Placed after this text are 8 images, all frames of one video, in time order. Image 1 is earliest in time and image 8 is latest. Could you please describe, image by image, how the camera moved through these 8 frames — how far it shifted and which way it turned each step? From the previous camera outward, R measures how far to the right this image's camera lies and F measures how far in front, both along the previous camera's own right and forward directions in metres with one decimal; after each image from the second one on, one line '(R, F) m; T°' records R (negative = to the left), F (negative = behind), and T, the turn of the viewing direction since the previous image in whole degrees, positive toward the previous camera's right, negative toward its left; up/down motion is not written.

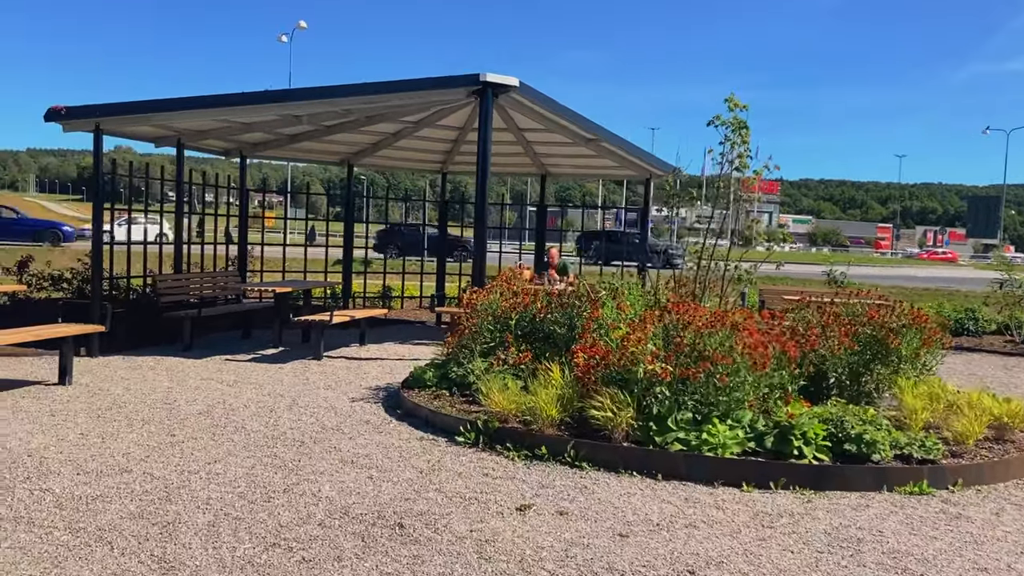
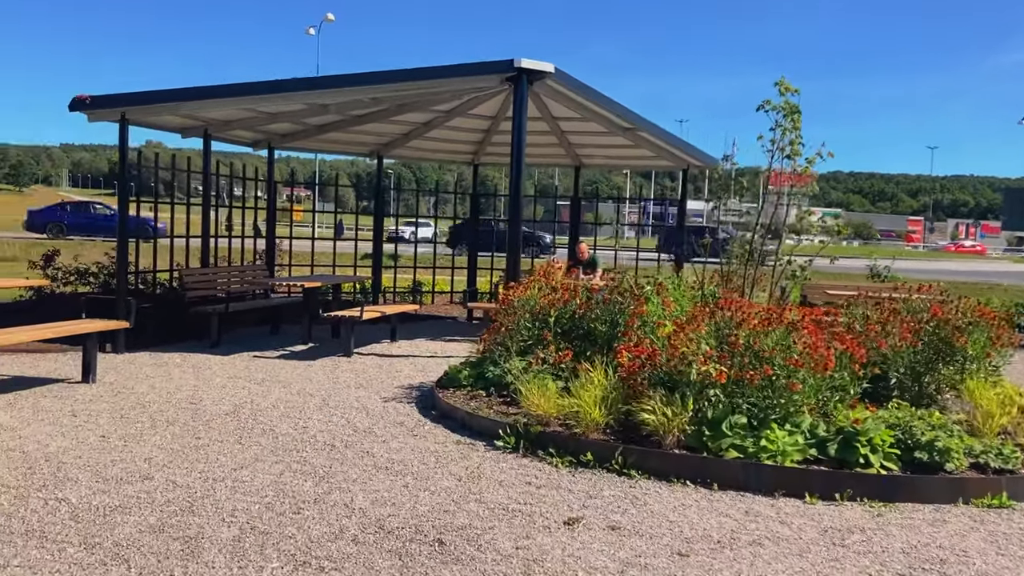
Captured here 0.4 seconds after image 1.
(-0.1, +0.4) m; -2°
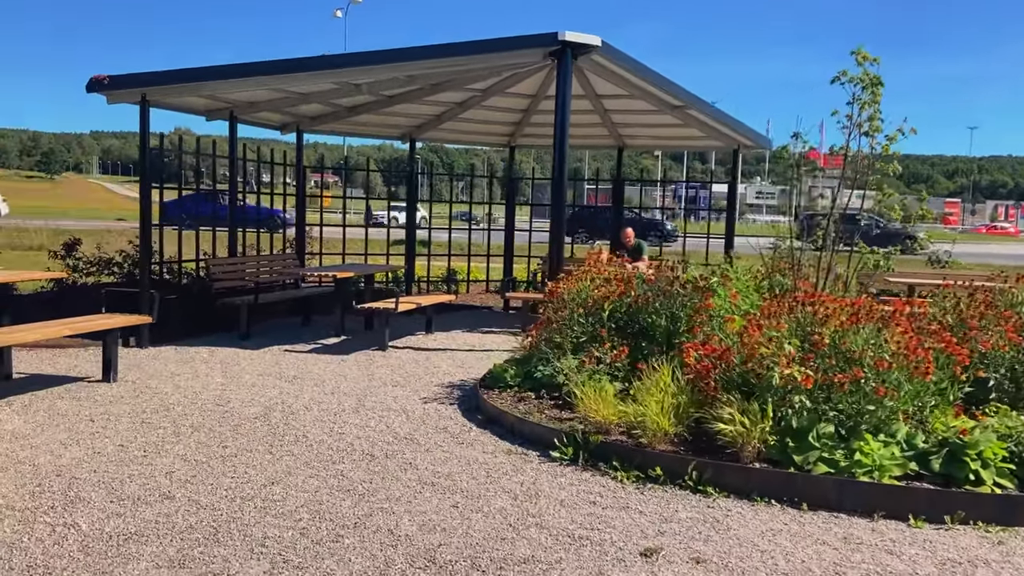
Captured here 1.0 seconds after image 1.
(-0.2, +0.6) m; -2°
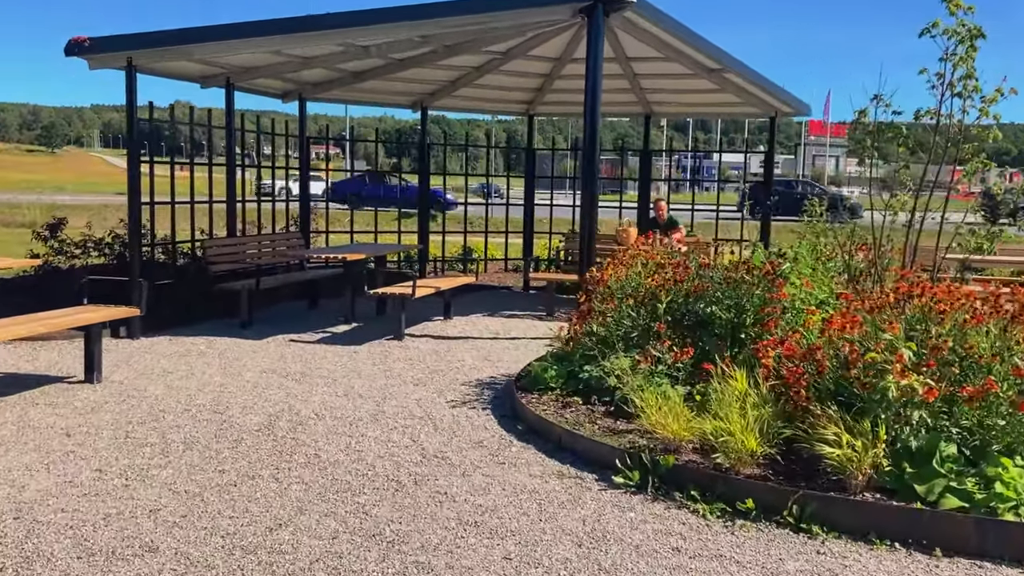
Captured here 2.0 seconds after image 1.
(-0.2, +0.9) m; 0°
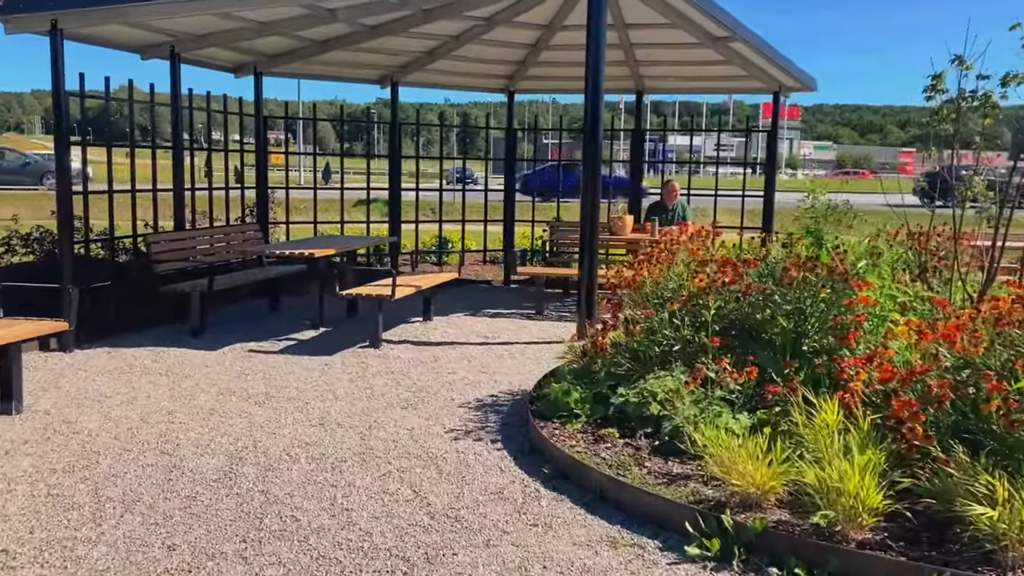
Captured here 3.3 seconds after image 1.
(-0.3, +1.1) m; +3°
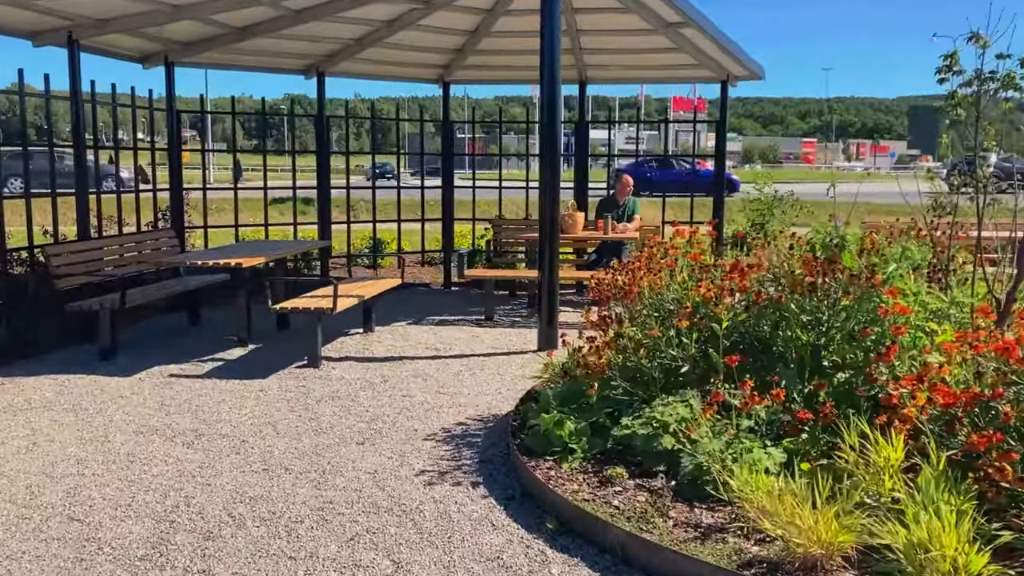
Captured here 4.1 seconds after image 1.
(-0.3, +0.7) m; +5°
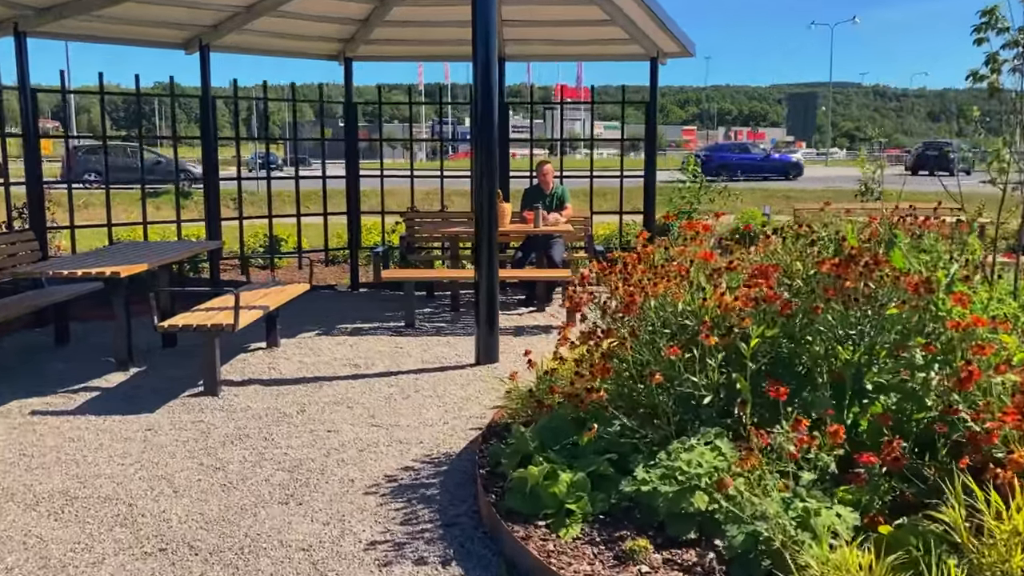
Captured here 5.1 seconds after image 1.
(-0.3, +1.0) m; +7°
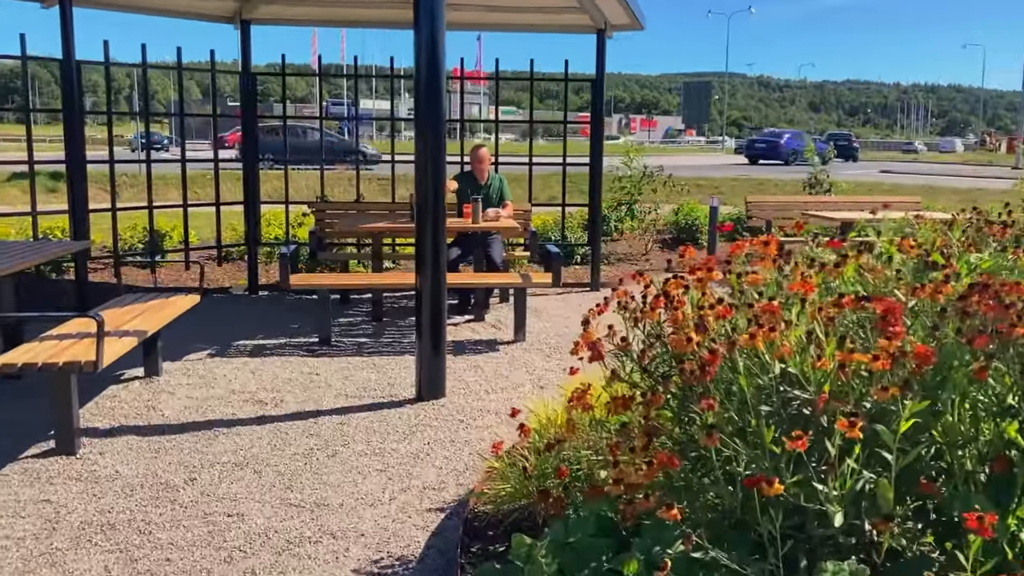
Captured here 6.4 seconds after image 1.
(-0.3, +1.3) m; +6°
